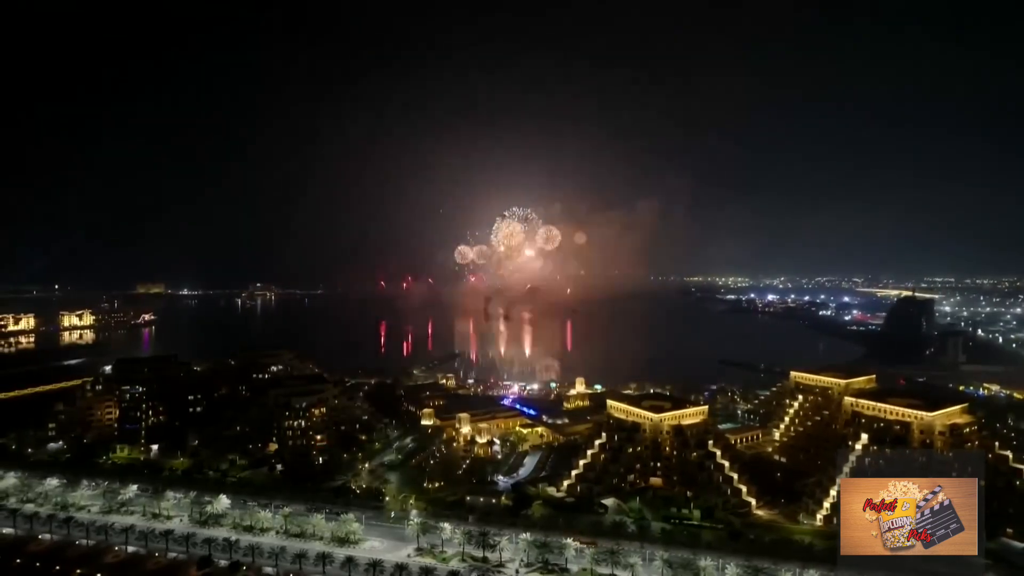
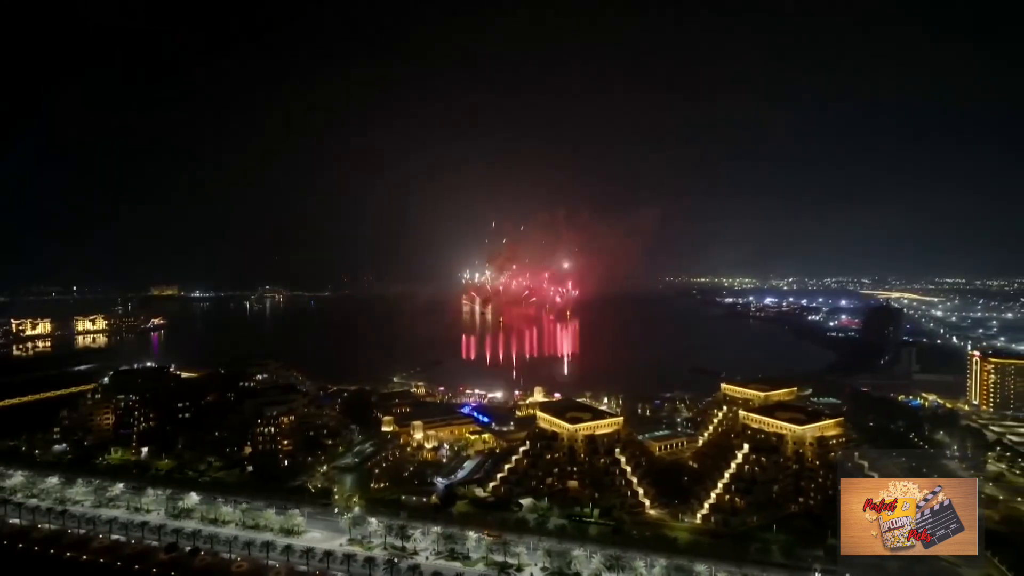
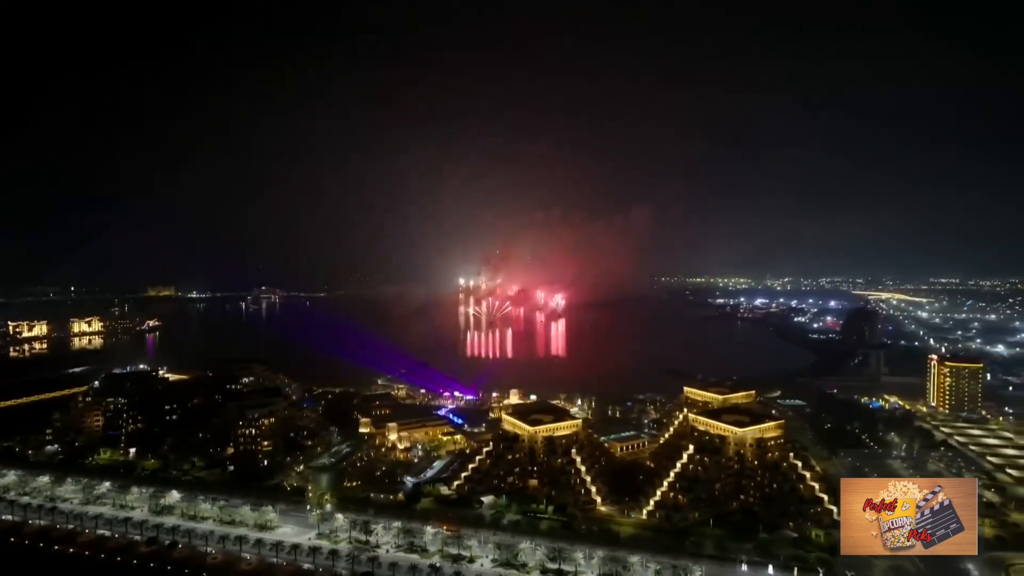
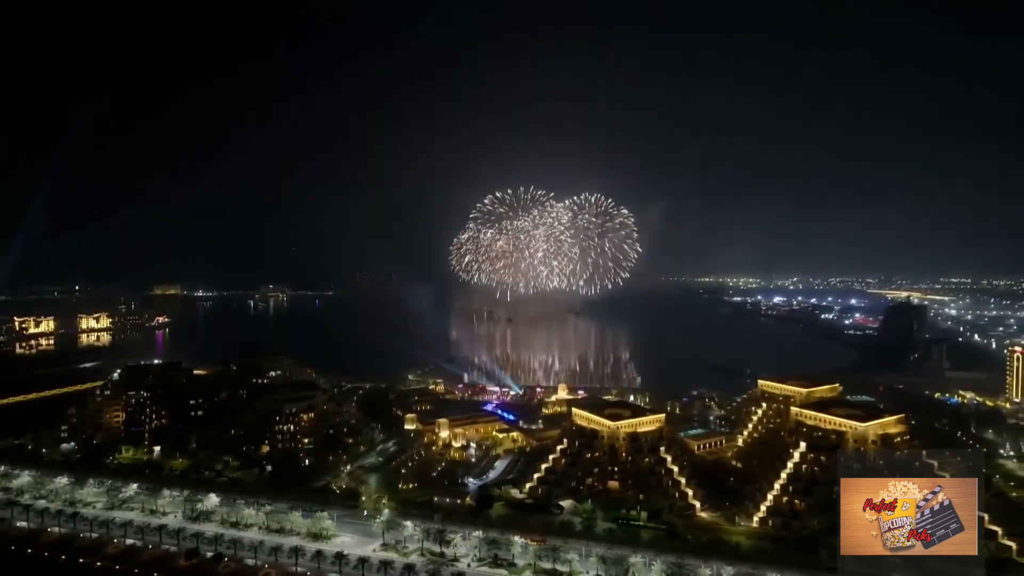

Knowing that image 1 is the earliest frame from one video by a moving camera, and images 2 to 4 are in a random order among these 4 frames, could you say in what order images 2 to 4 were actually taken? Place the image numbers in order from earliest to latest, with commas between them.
4, 2, 3
